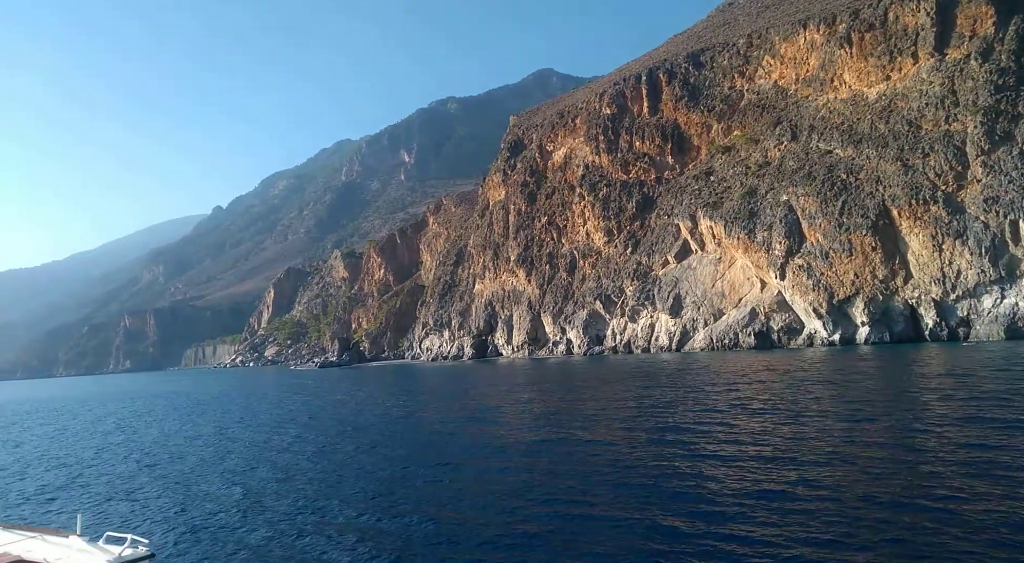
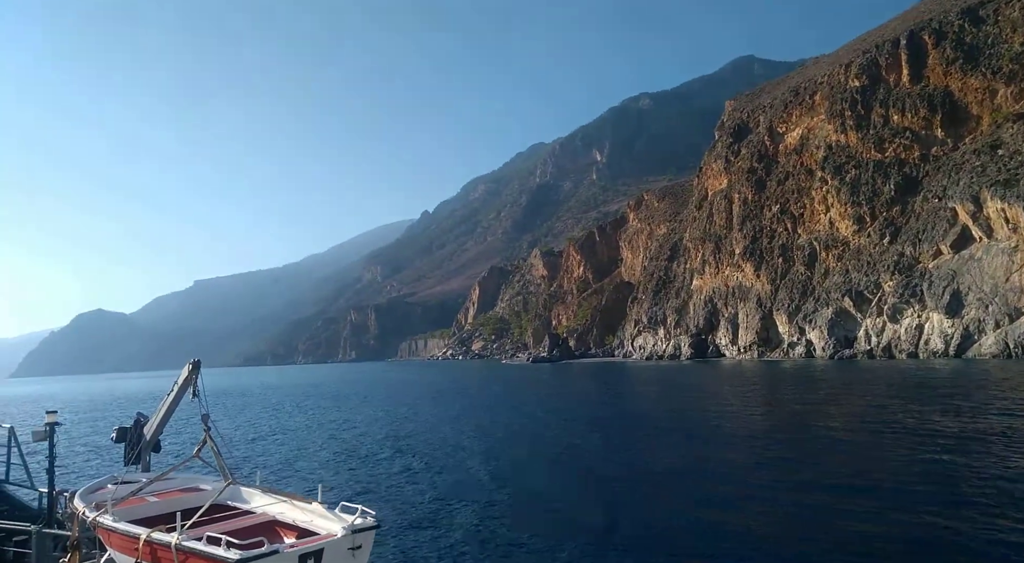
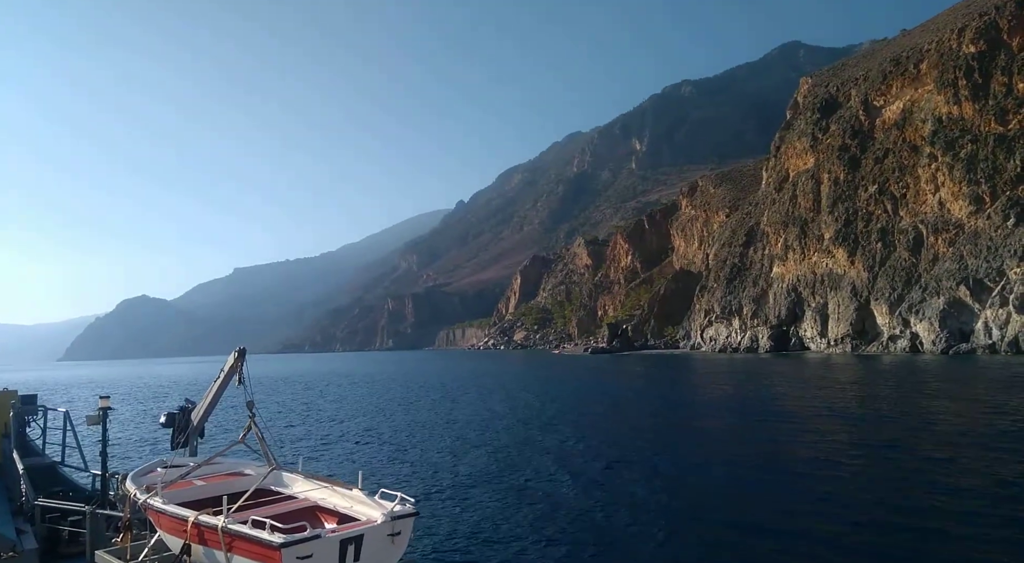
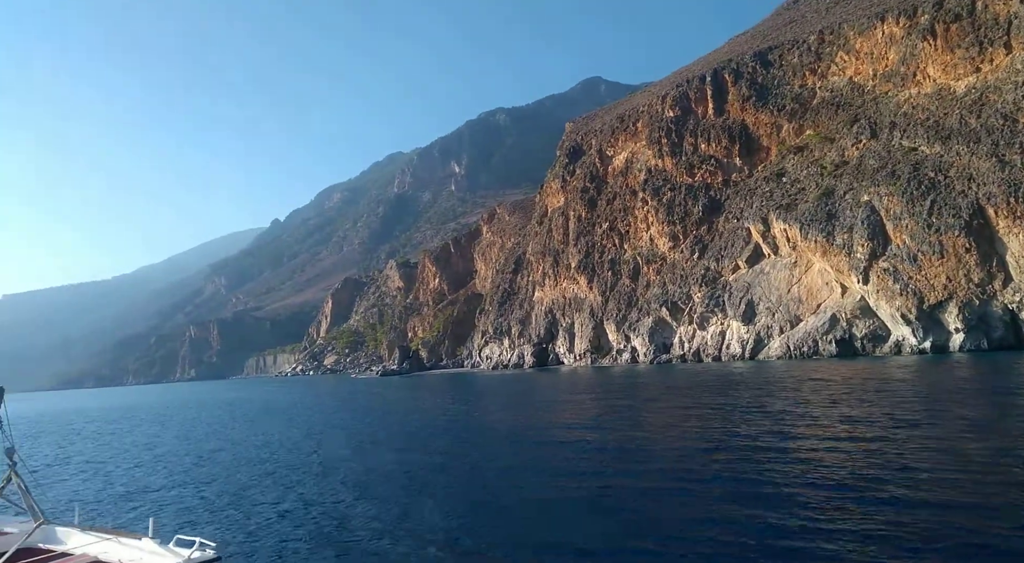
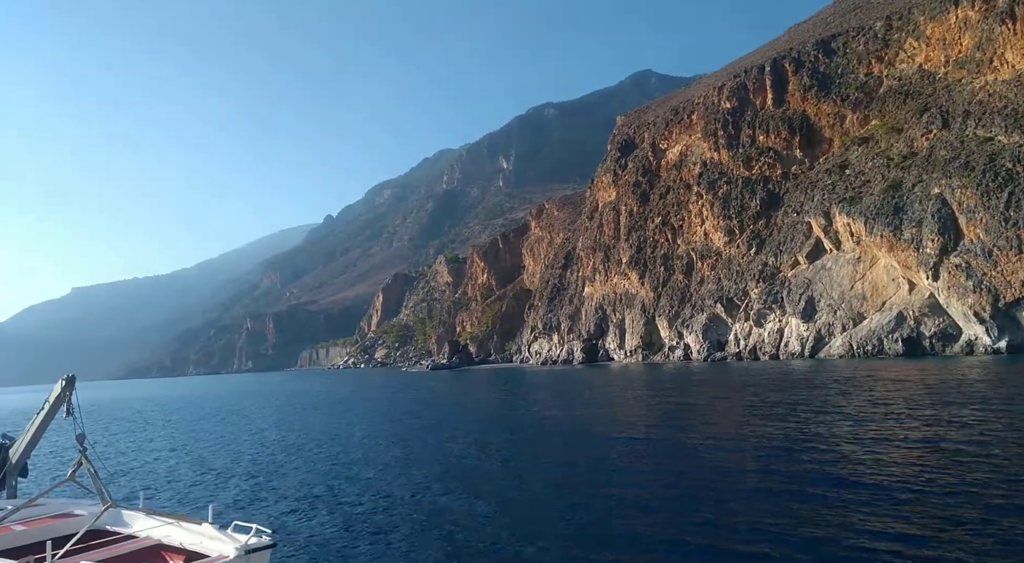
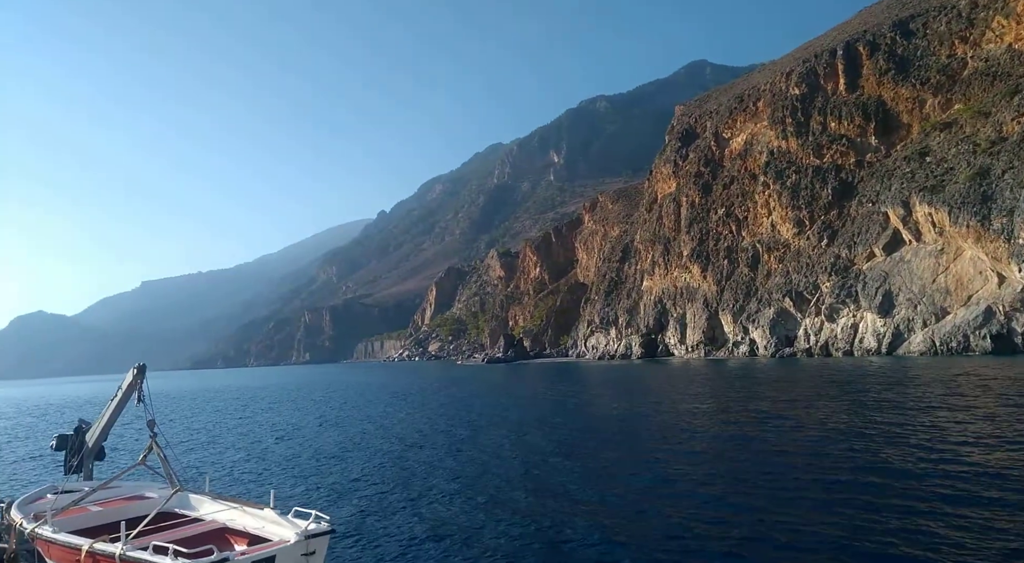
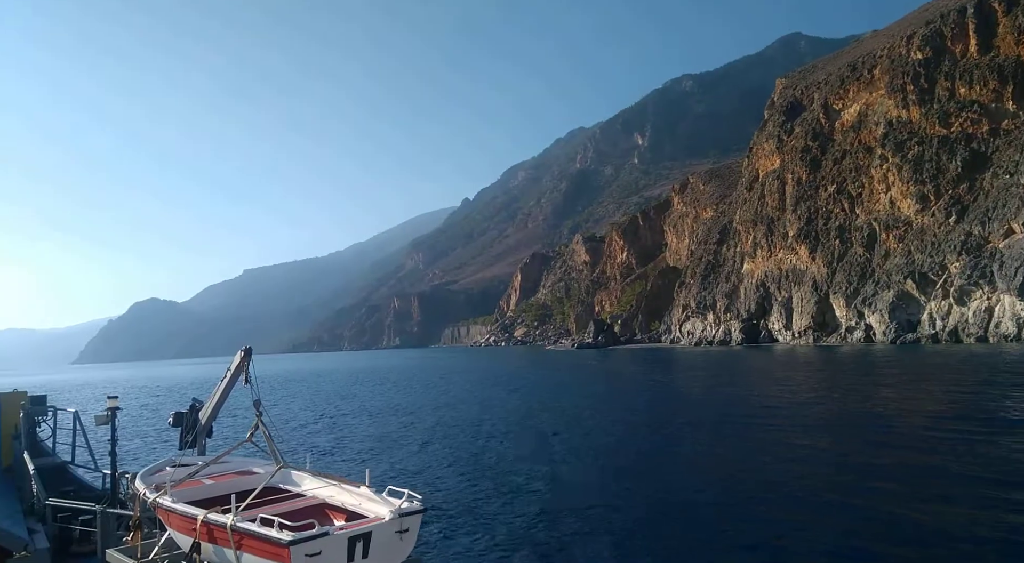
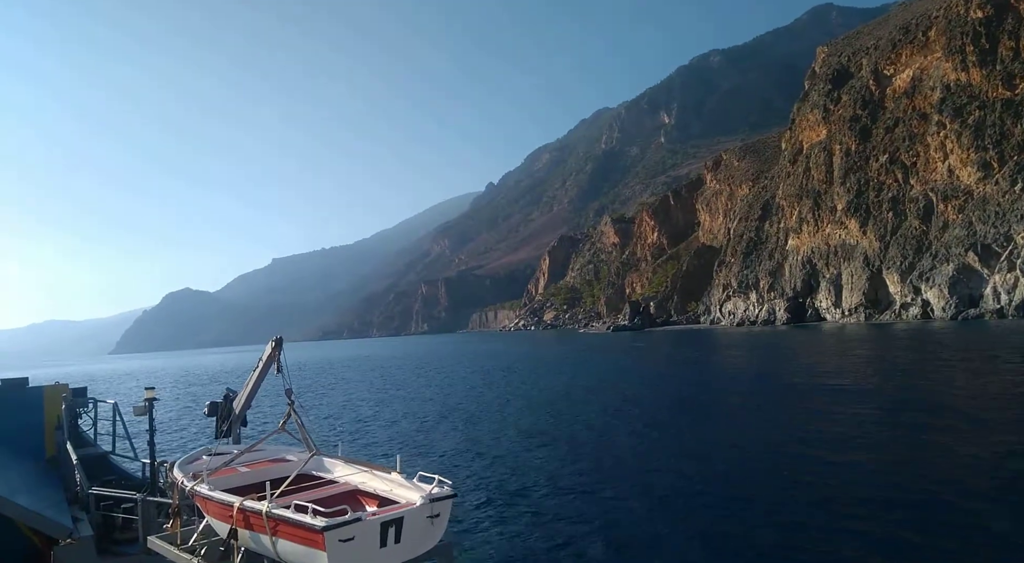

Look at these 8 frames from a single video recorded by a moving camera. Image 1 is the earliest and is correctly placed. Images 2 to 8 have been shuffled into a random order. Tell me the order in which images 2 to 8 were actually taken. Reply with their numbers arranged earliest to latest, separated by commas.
4, 5, 6, 2, 7, 8, 3
